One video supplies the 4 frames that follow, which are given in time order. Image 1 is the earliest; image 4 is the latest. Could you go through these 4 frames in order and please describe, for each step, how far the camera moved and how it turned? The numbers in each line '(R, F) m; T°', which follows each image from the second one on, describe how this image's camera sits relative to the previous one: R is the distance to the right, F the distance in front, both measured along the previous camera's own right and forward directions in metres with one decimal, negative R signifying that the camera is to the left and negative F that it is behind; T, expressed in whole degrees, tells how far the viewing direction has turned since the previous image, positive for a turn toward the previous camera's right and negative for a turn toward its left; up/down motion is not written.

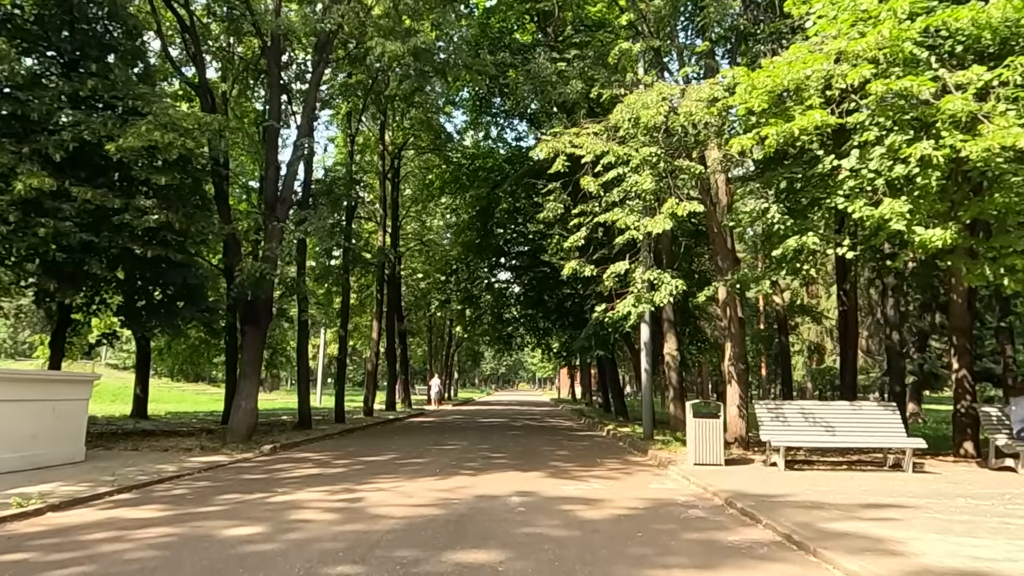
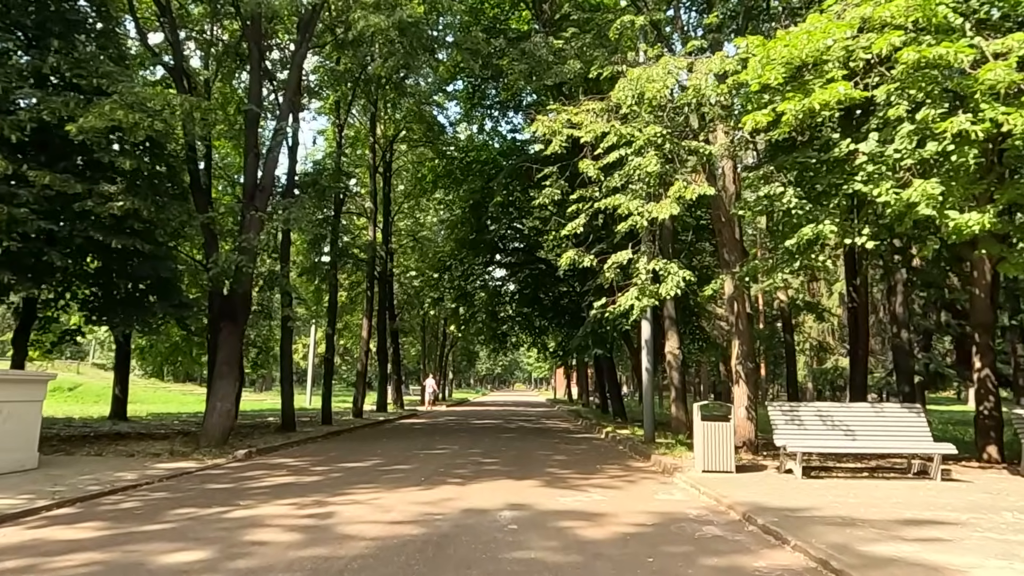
(+0.1, +1.2) m; 0°
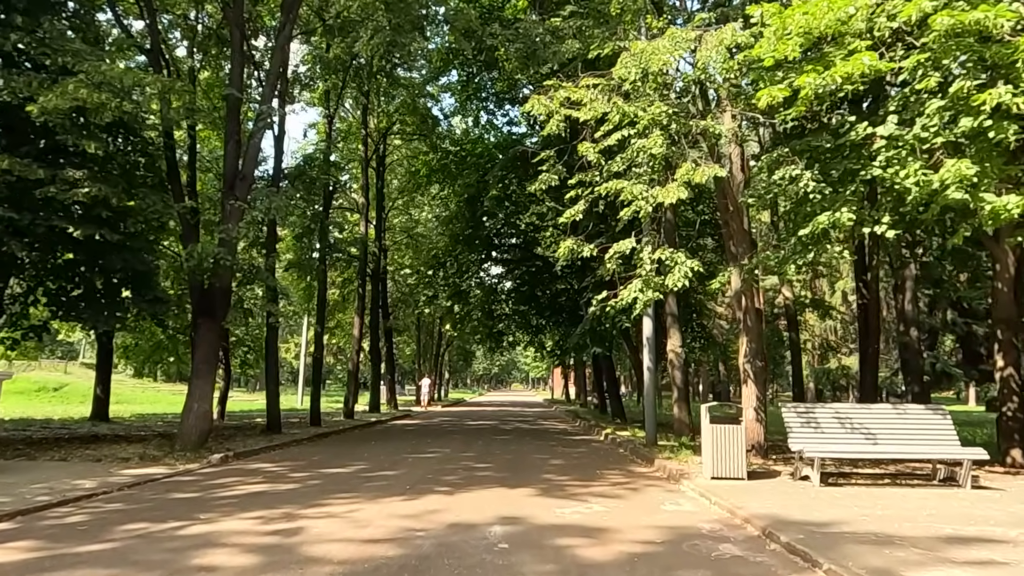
(+0.1, +1.0) m; 0°
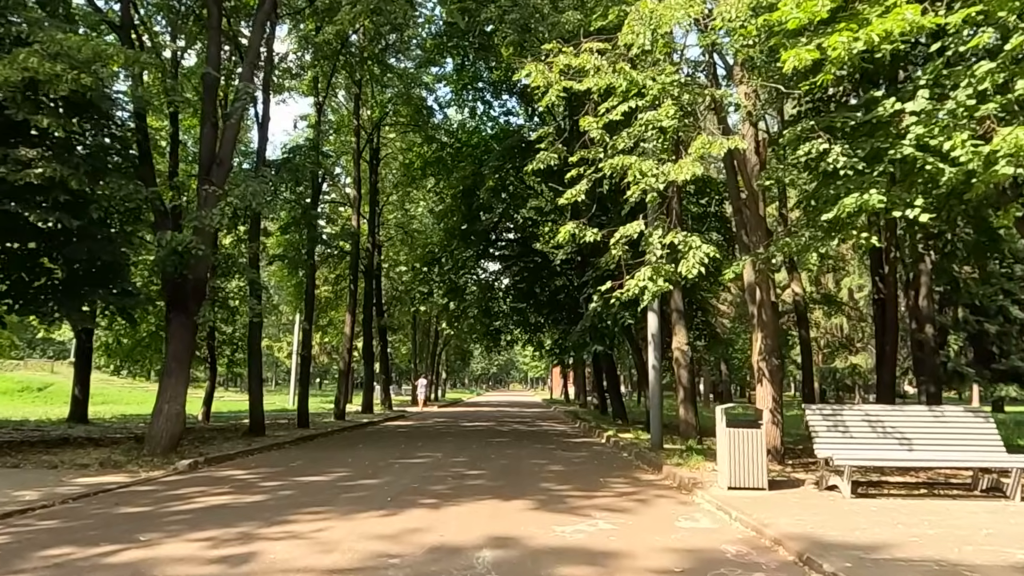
(+0.1, +1.3) m; 0°
